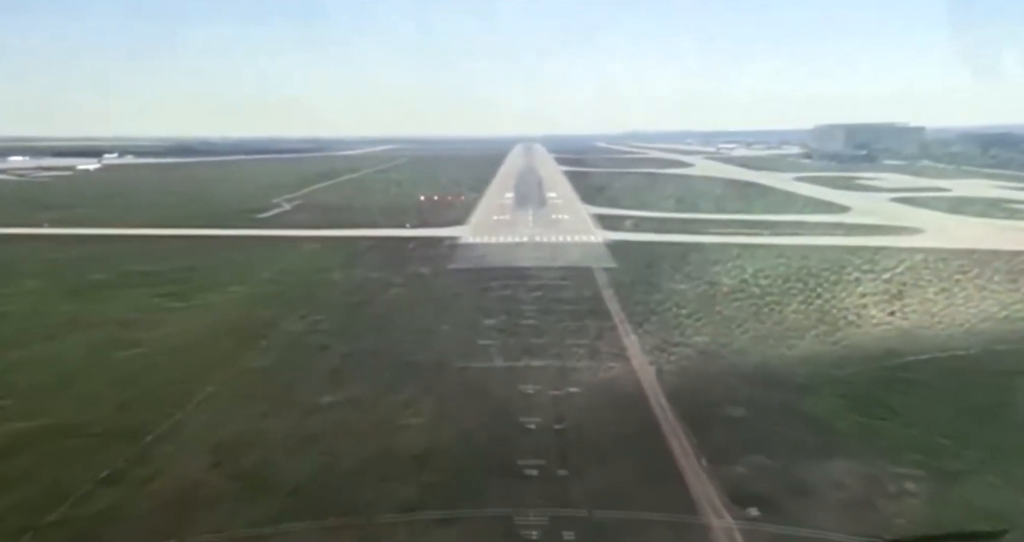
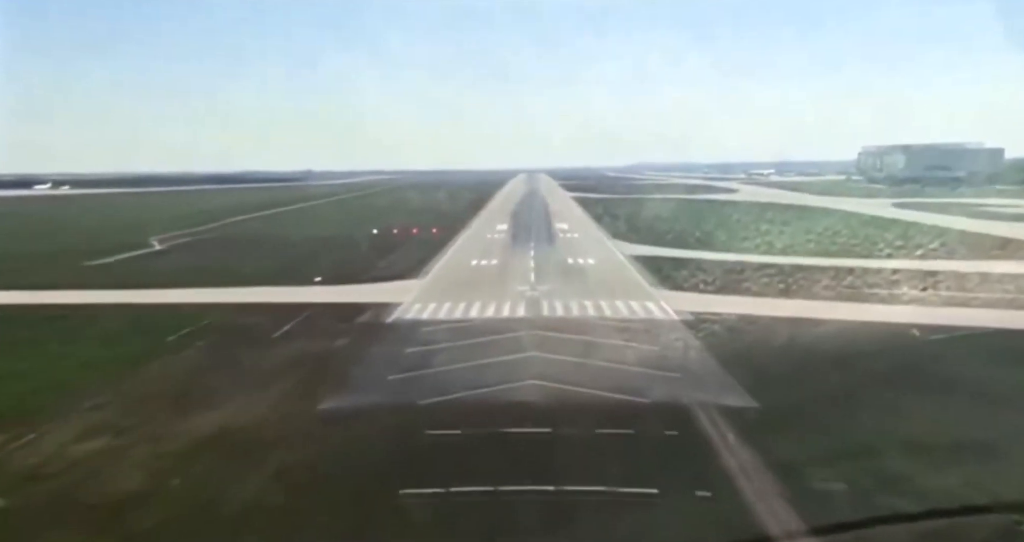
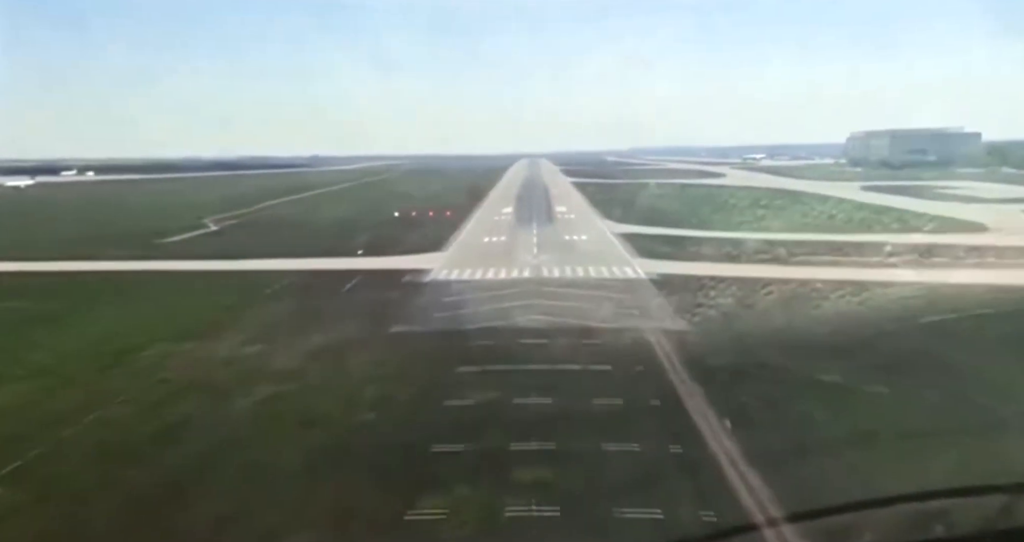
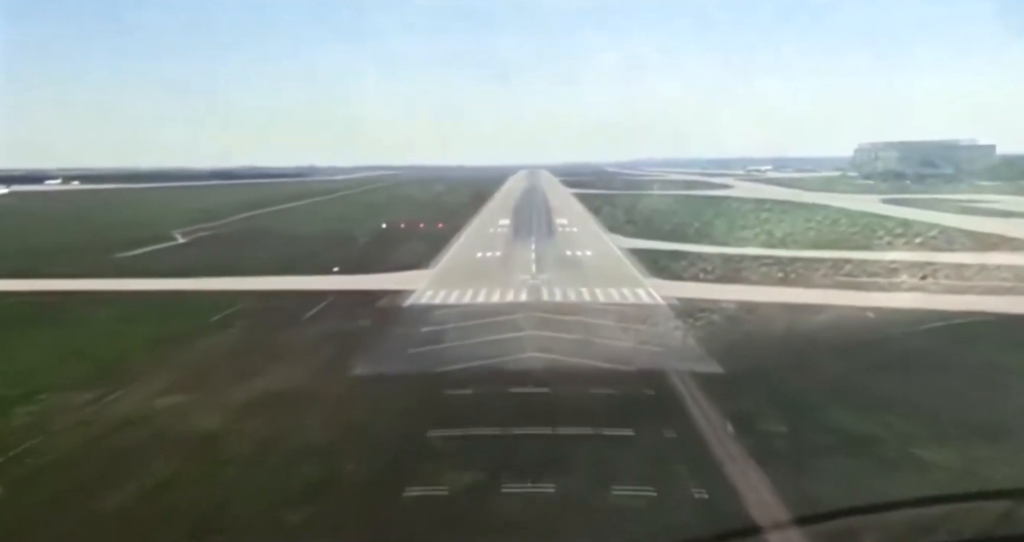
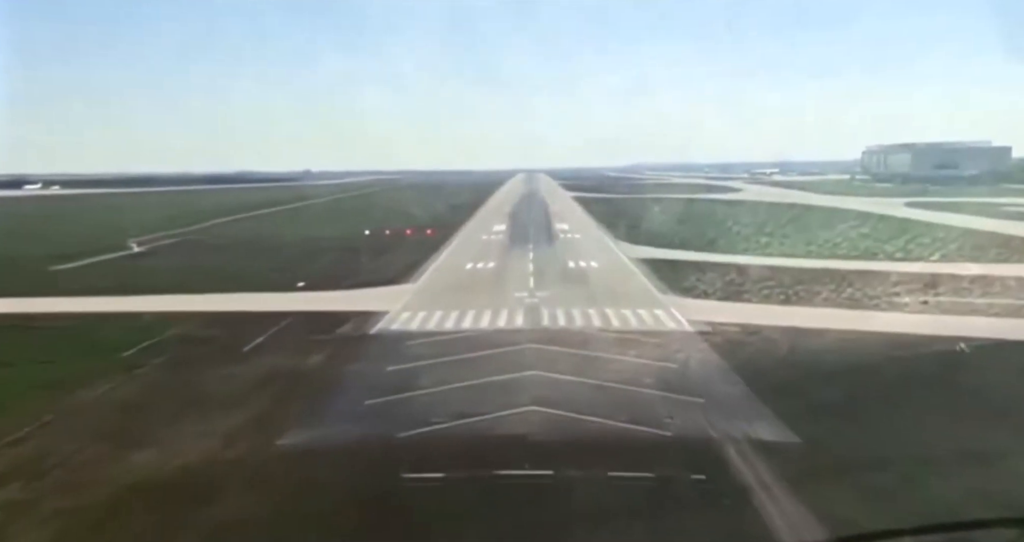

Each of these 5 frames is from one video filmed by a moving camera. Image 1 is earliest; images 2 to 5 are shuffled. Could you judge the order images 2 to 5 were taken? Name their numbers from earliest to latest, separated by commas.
3, 4, 2, 5
